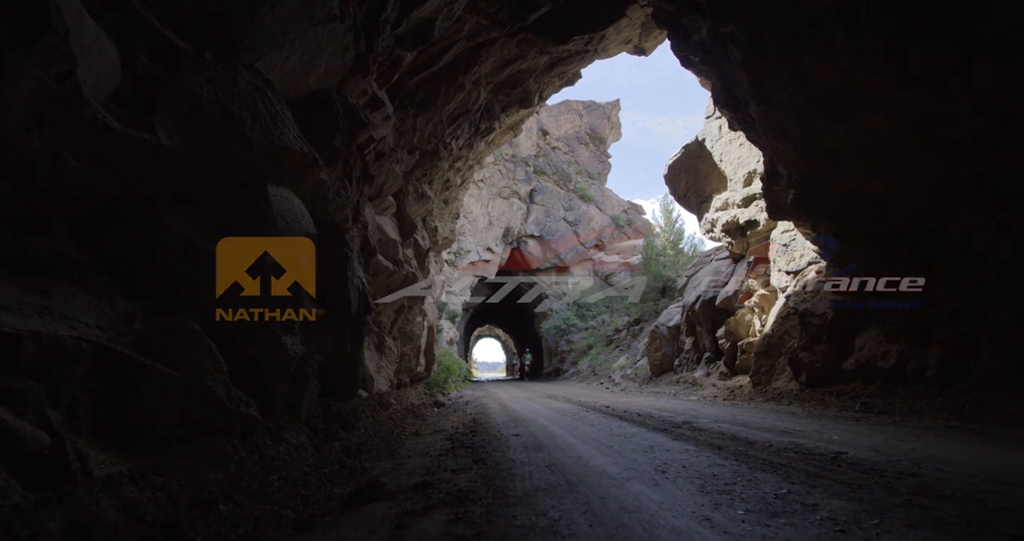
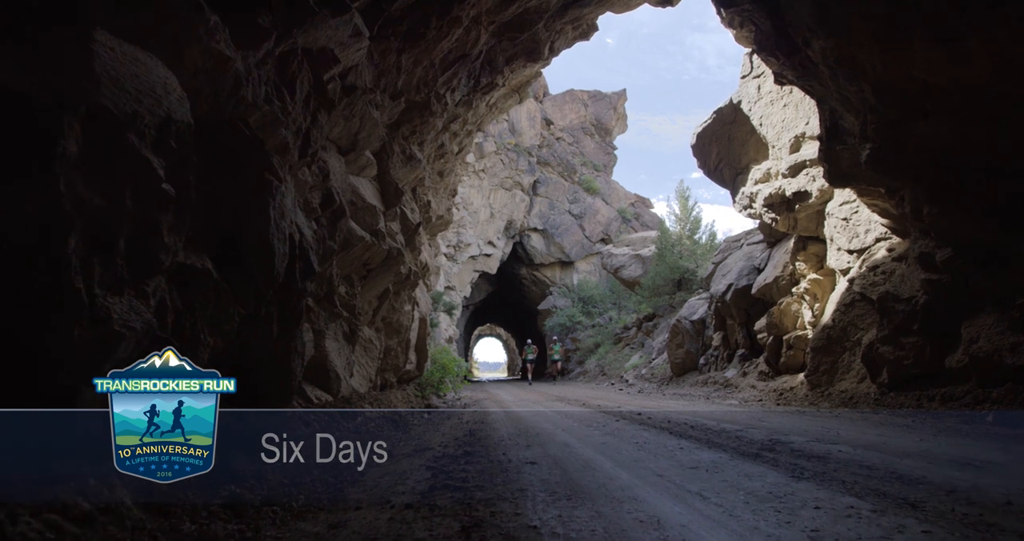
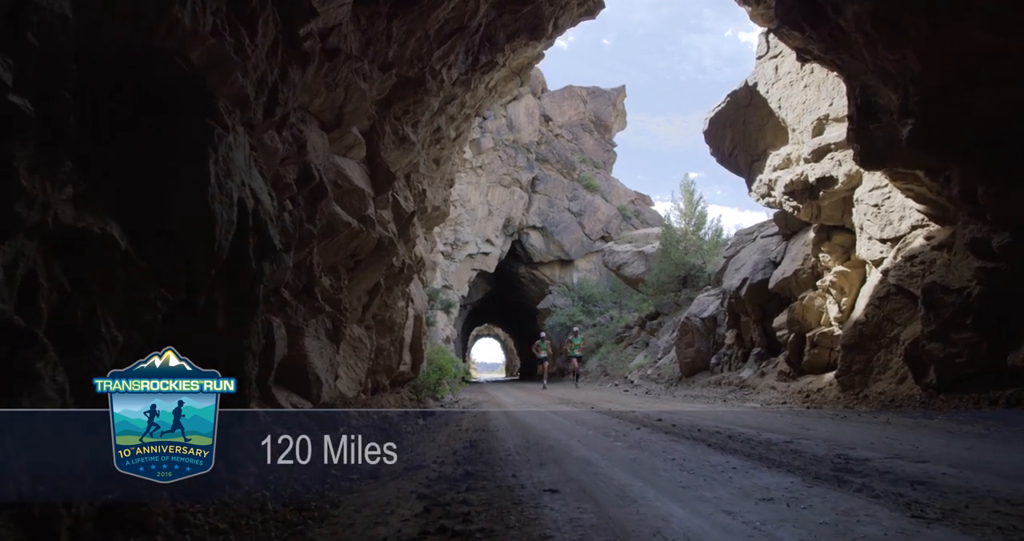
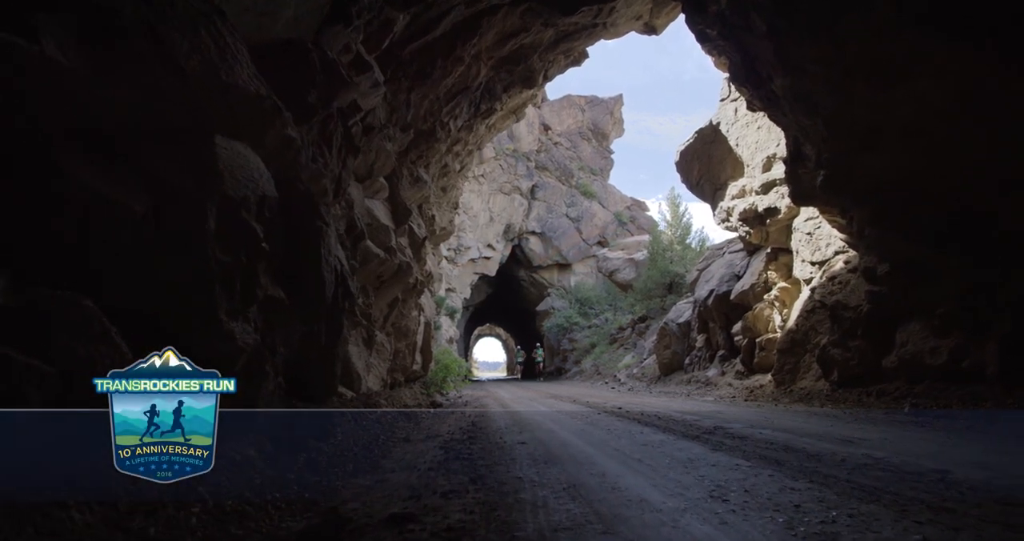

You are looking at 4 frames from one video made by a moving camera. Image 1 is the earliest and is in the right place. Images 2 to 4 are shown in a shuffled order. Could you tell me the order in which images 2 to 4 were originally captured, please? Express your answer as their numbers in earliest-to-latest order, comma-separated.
4, 2, 3
